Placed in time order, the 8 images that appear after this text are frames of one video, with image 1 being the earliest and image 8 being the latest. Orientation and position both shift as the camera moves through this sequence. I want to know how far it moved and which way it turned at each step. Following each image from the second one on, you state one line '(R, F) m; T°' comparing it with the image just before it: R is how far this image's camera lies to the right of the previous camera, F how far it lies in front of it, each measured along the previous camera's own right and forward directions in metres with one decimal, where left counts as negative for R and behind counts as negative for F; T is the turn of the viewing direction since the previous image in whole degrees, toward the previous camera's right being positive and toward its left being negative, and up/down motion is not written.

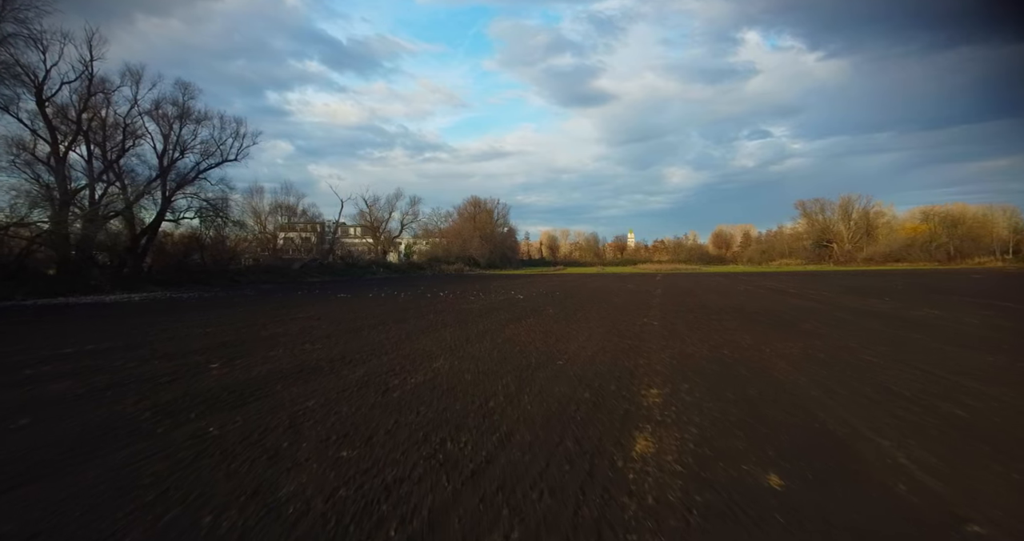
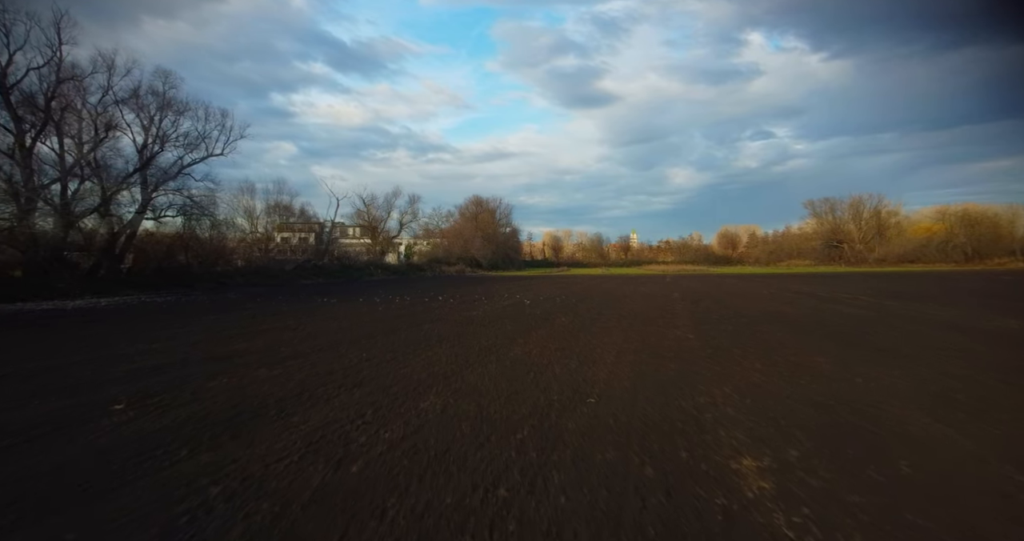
(-0.2, +3.3) m; 0°
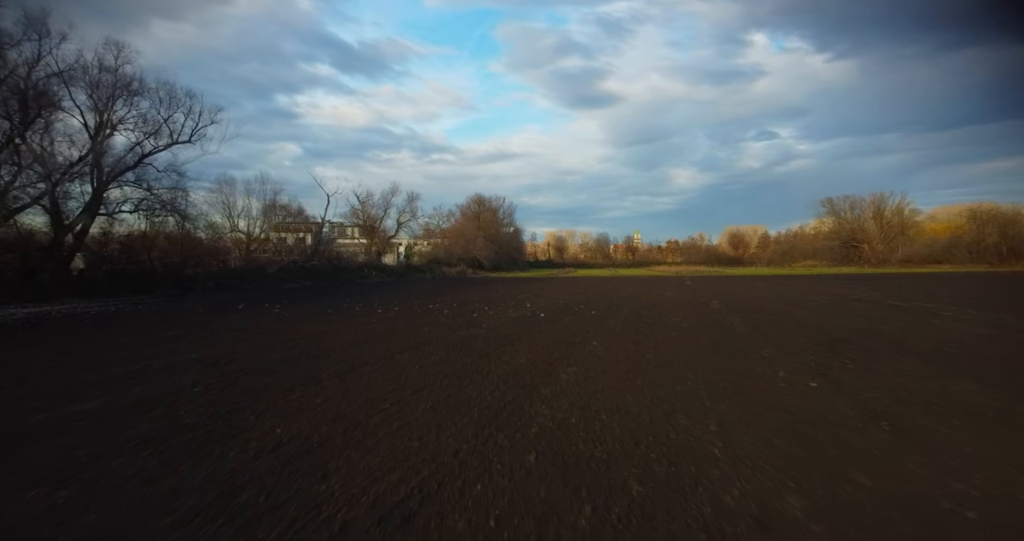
(-0.3, +5.9) m; 0°
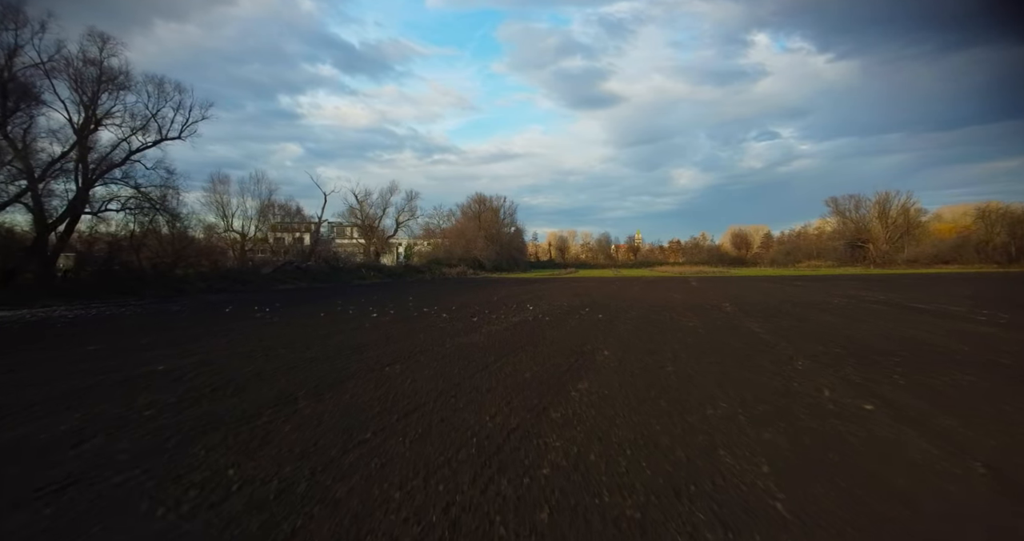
(-0.1, +1.5) m; 0°
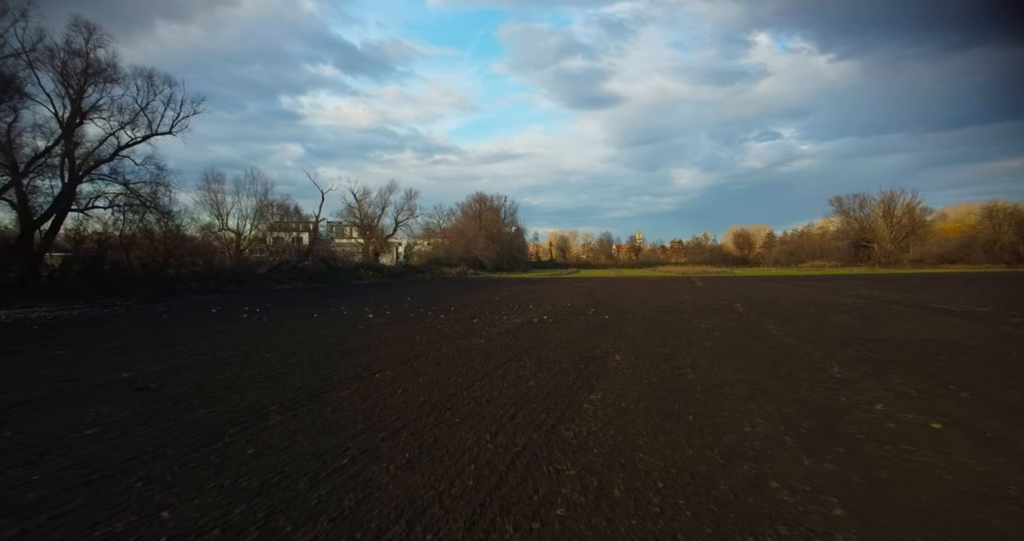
(-0.1, +1.3) m; 0°
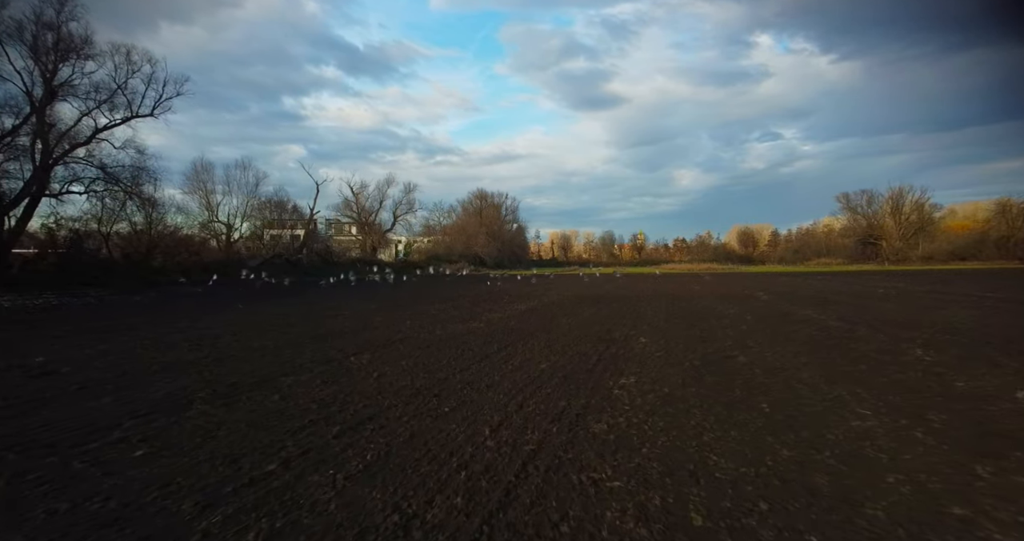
(-0.1, +2.2) m; 0°
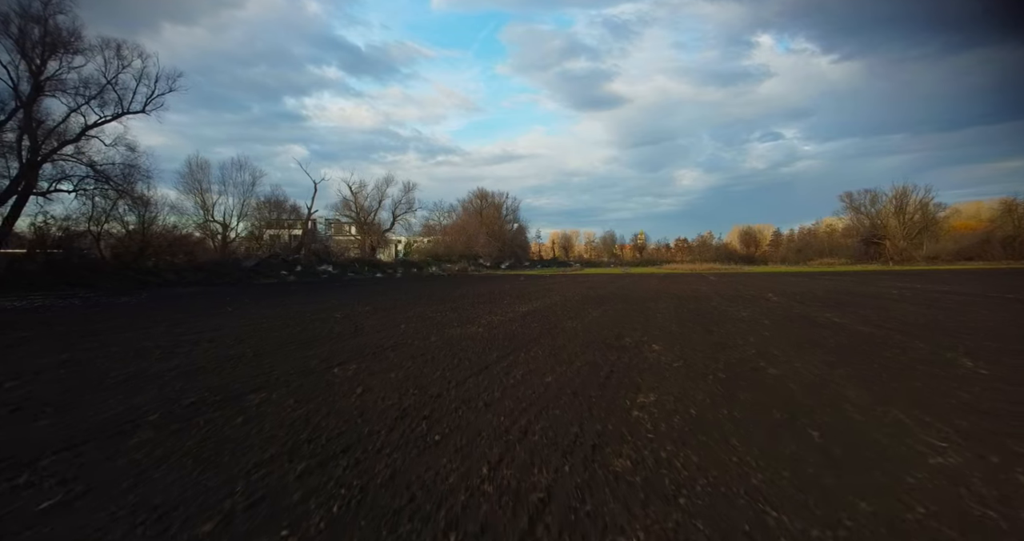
(0.0, +1.0) m; 0°
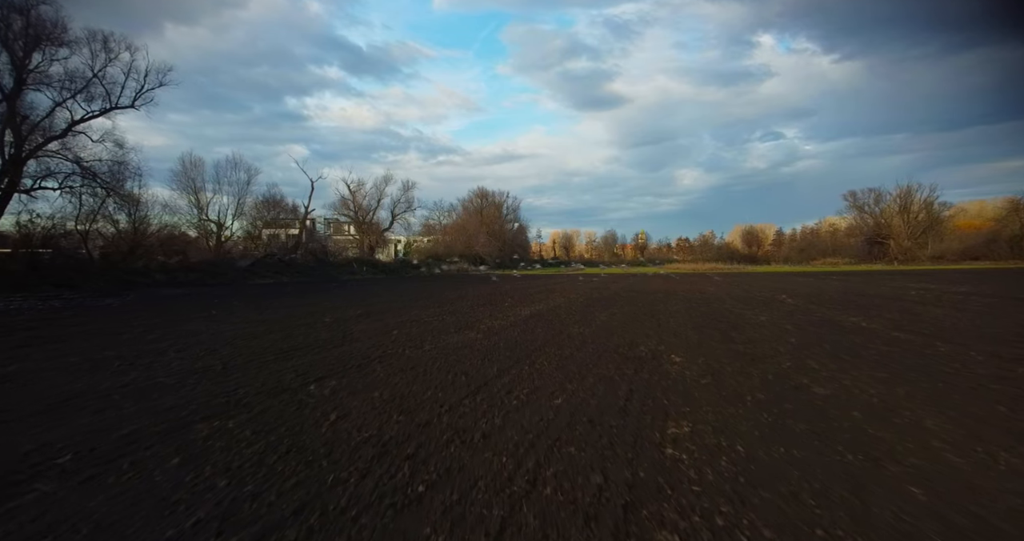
(0.0, +1.2) m; 0°
